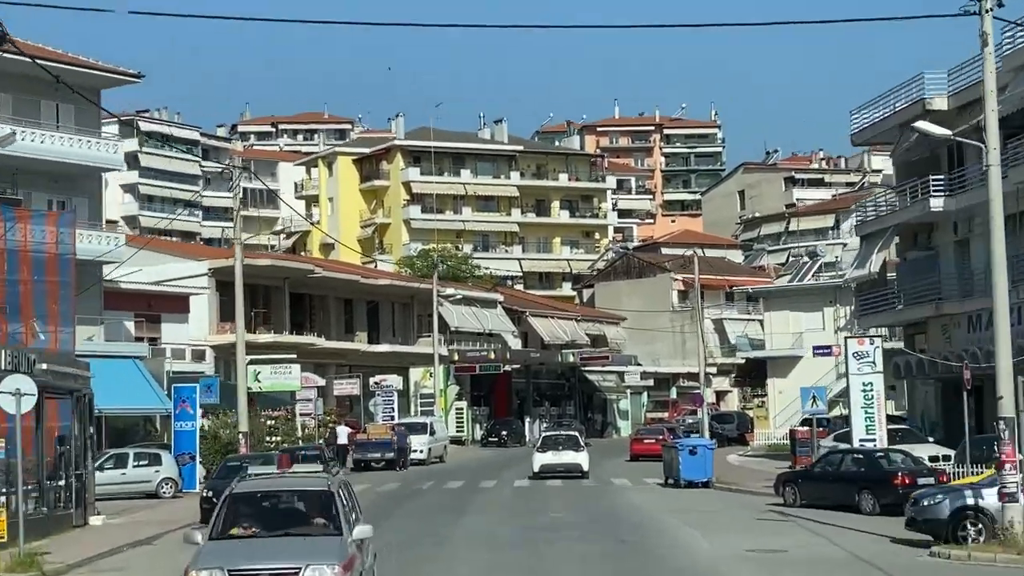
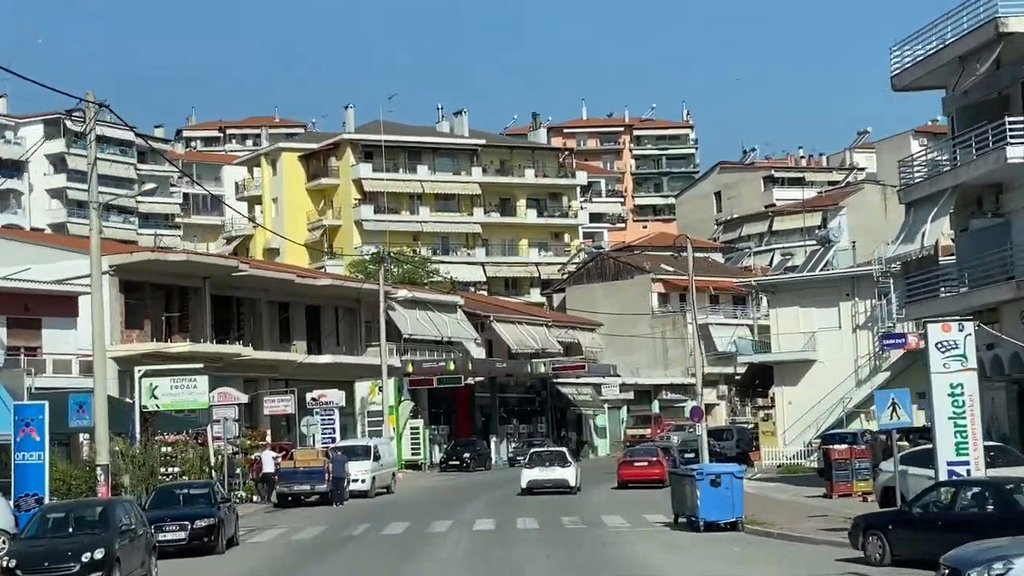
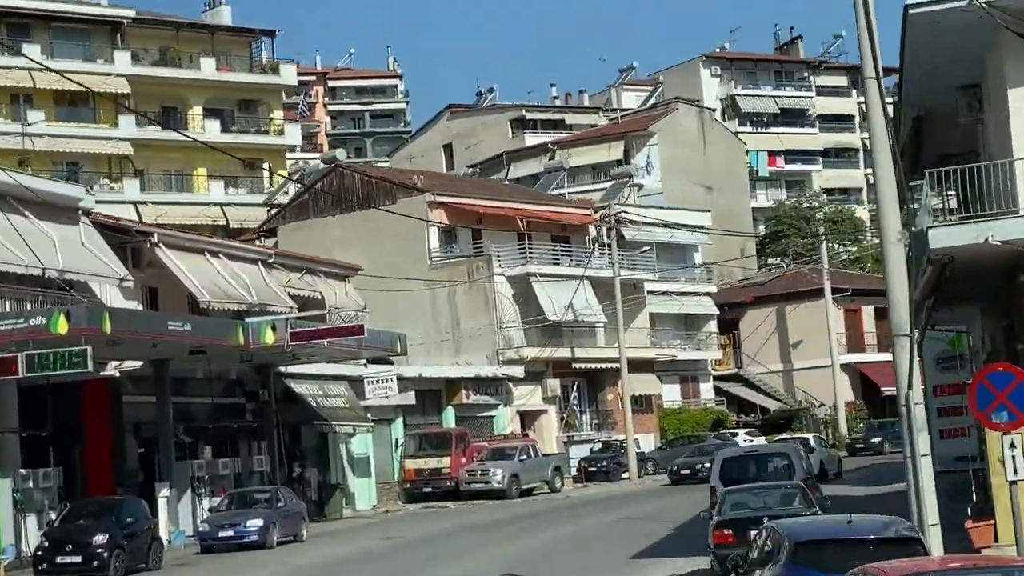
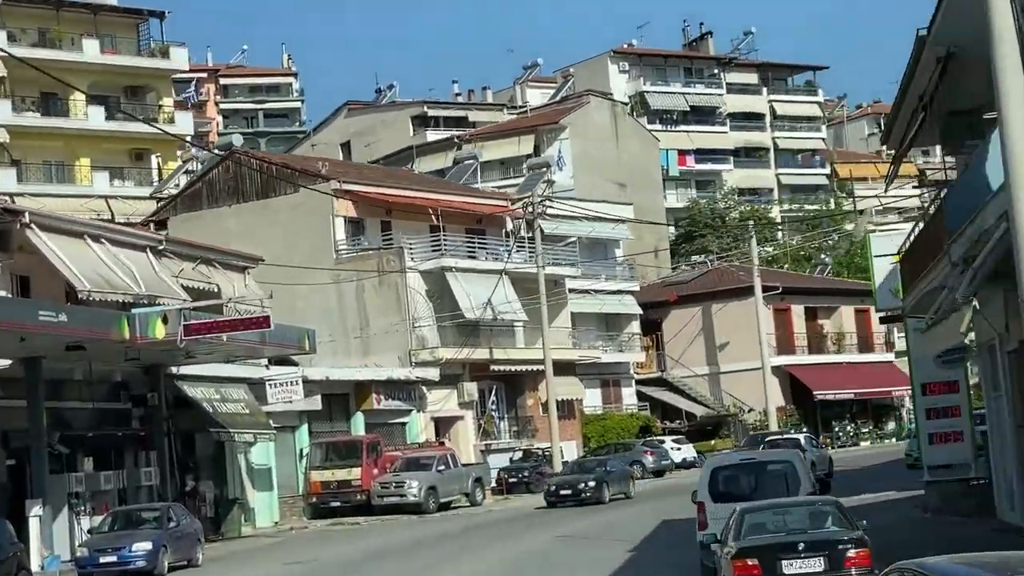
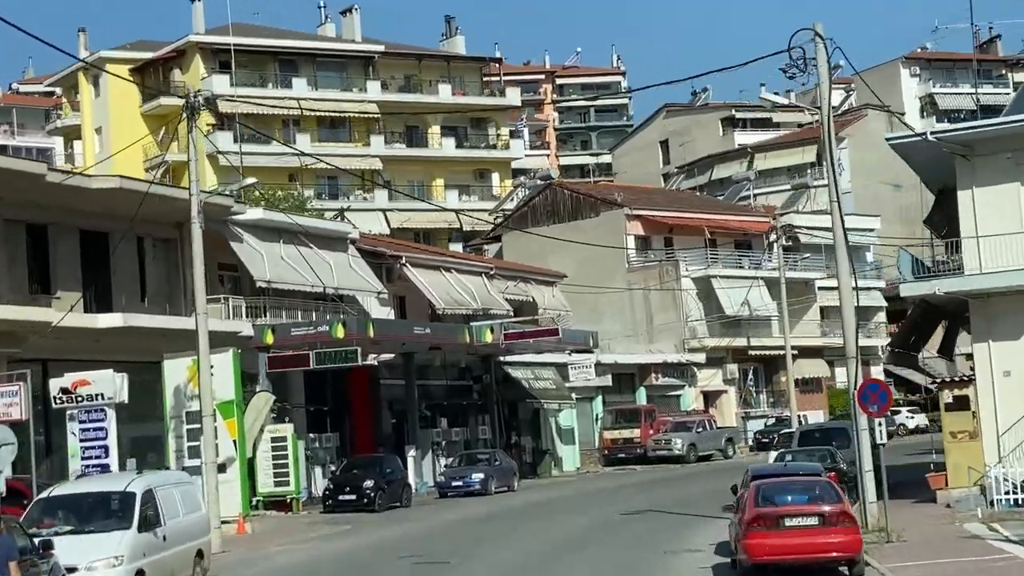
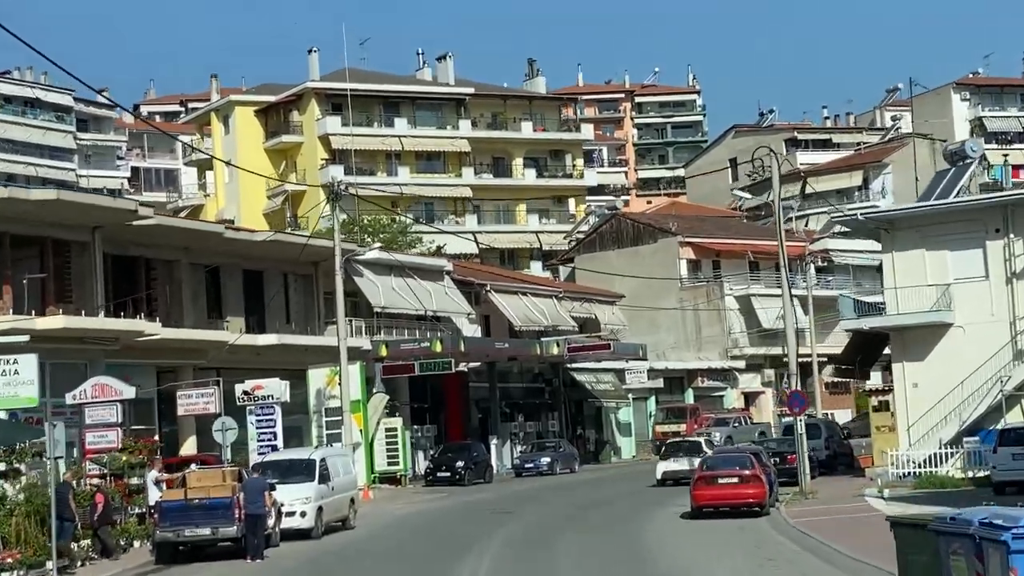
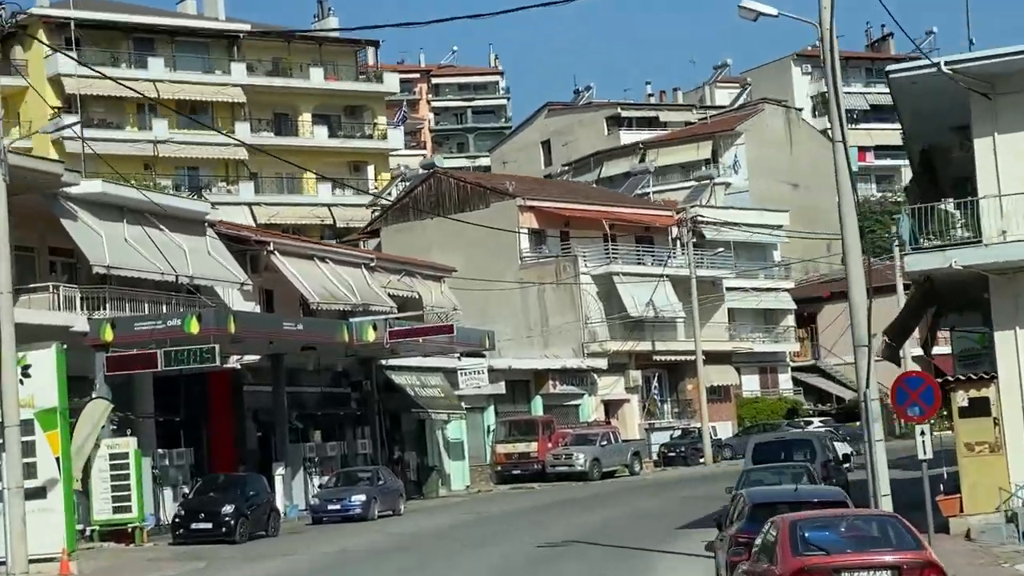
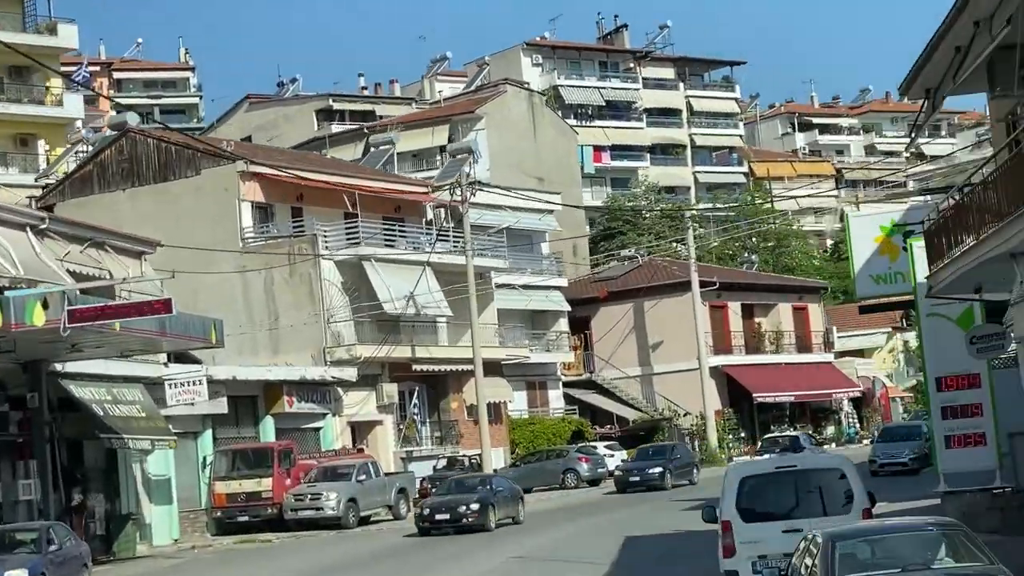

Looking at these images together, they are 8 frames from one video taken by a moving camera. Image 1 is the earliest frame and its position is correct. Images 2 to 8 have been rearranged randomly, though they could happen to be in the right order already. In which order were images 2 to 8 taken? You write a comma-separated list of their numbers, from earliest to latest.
2, 6, 5, 7, 3, 4, 8
